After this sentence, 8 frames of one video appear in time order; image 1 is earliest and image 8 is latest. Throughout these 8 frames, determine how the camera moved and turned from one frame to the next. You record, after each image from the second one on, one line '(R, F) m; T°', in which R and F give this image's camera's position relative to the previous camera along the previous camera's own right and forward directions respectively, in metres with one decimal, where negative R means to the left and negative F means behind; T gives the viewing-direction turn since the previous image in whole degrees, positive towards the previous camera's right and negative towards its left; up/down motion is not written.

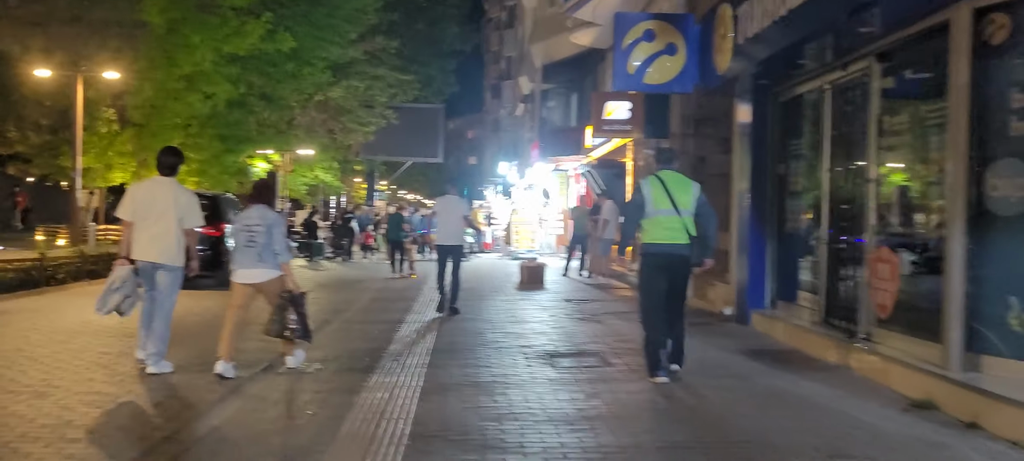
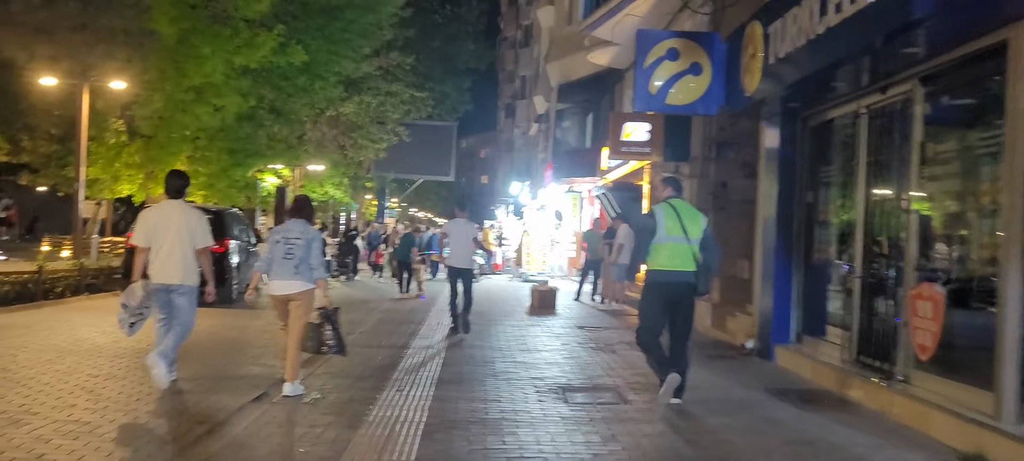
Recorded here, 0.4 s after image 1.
(0.0, +0.5) m; -1°
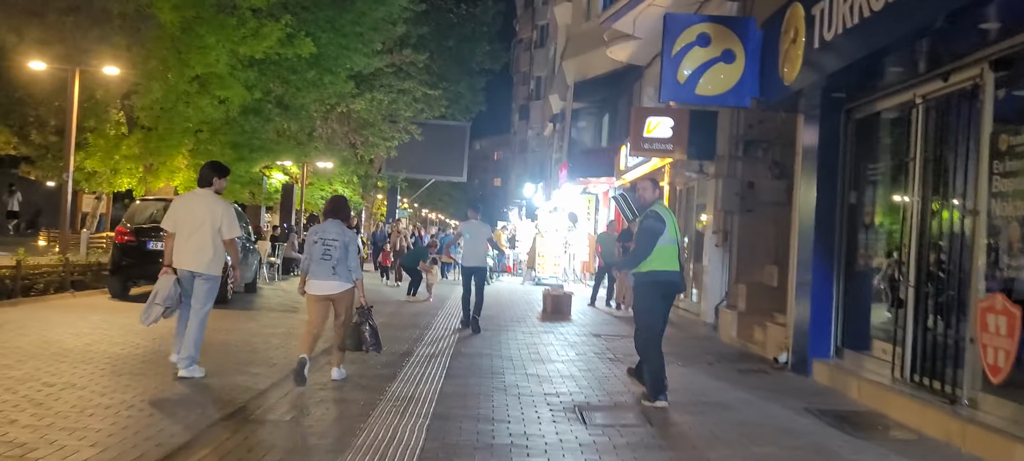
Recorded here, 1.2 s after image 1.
(0.0, +0.9) m; -1°
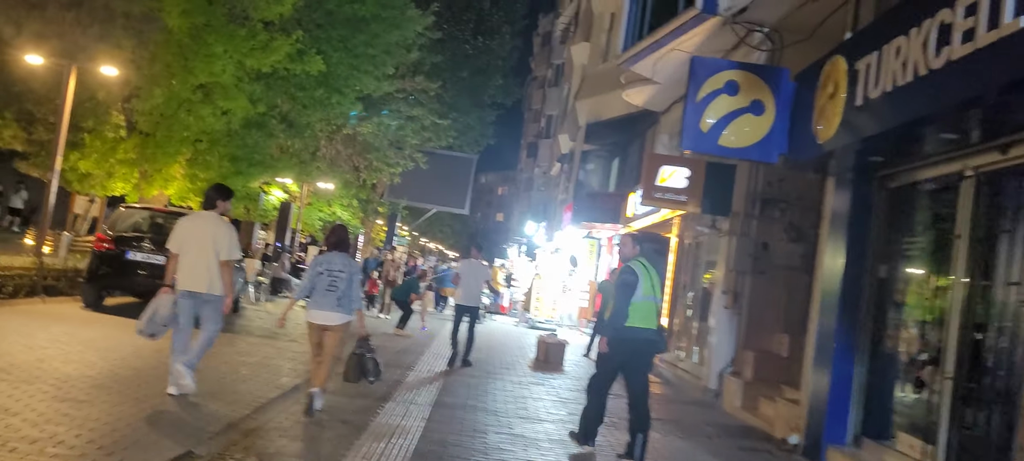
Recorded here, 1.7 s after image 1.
(0.0, +0.7) m; 0°
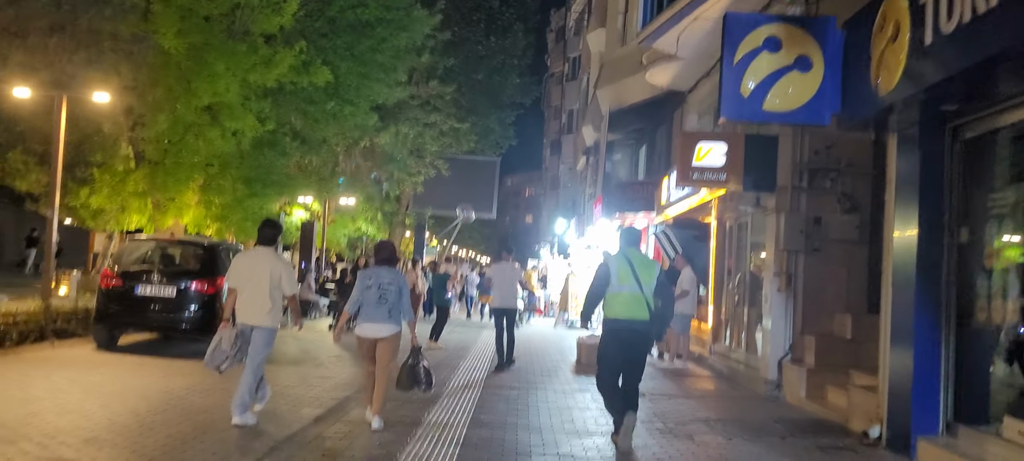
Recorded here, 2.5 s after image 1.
(0.0, +0.9) m; -2°
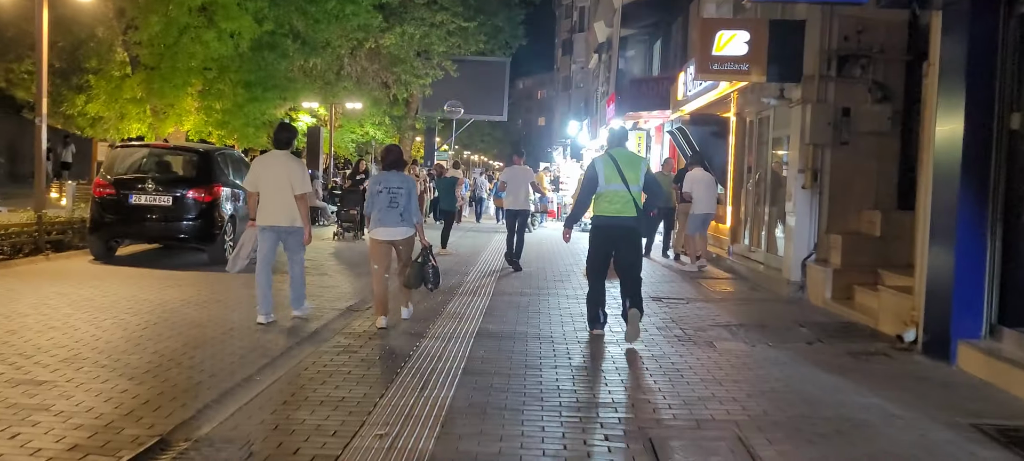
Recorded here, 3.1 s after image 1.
(+0.1, +0.6) m; -1°
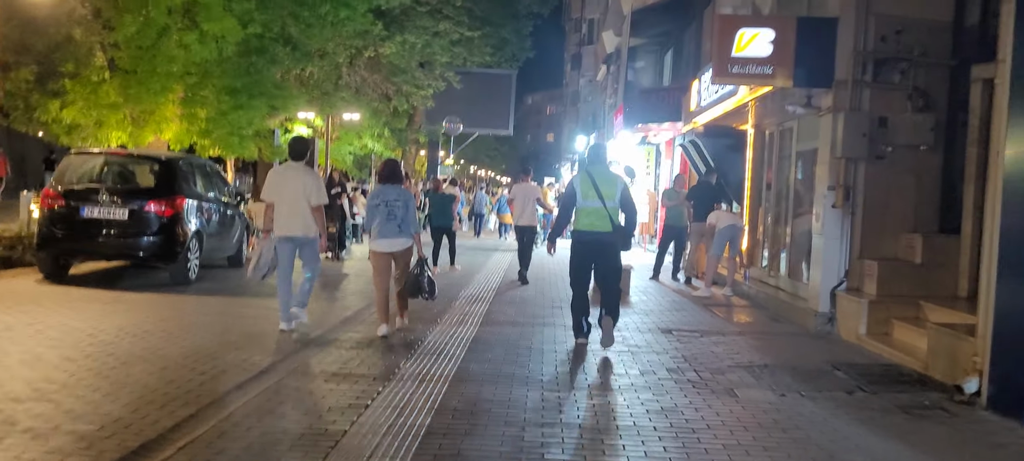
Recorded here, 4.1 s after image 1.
(+0.2, +1.3) m; 0°
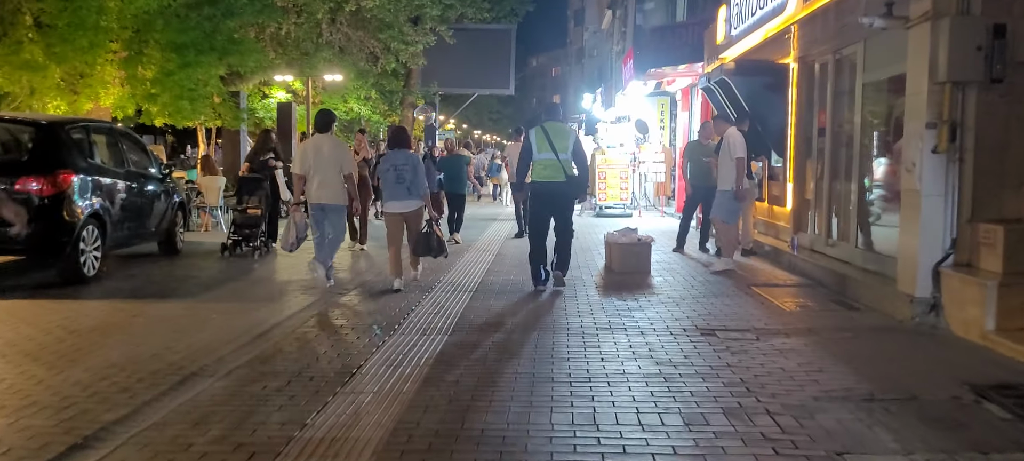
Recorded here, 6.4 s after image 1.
(+0.2, +2.7) m; -1°
